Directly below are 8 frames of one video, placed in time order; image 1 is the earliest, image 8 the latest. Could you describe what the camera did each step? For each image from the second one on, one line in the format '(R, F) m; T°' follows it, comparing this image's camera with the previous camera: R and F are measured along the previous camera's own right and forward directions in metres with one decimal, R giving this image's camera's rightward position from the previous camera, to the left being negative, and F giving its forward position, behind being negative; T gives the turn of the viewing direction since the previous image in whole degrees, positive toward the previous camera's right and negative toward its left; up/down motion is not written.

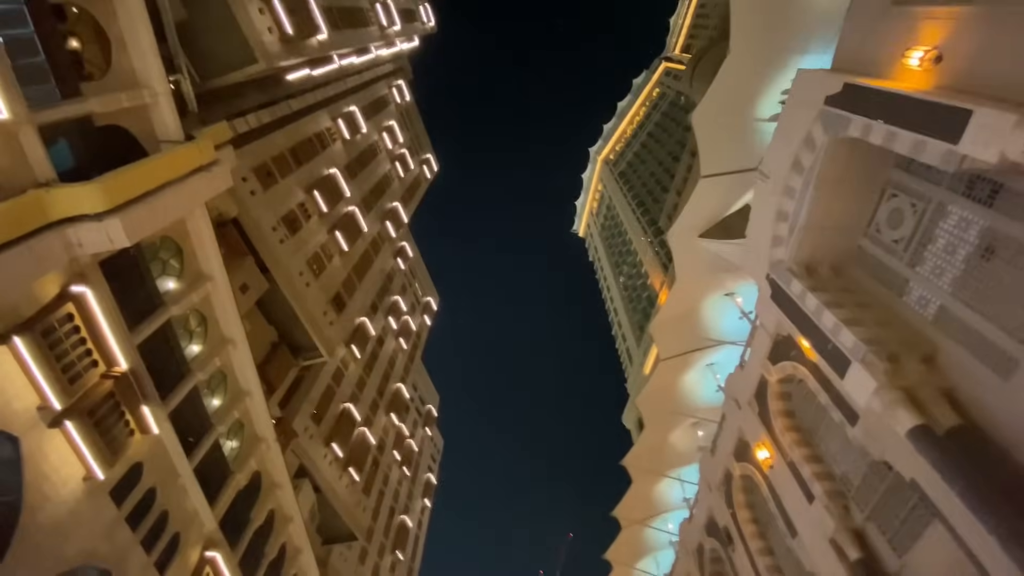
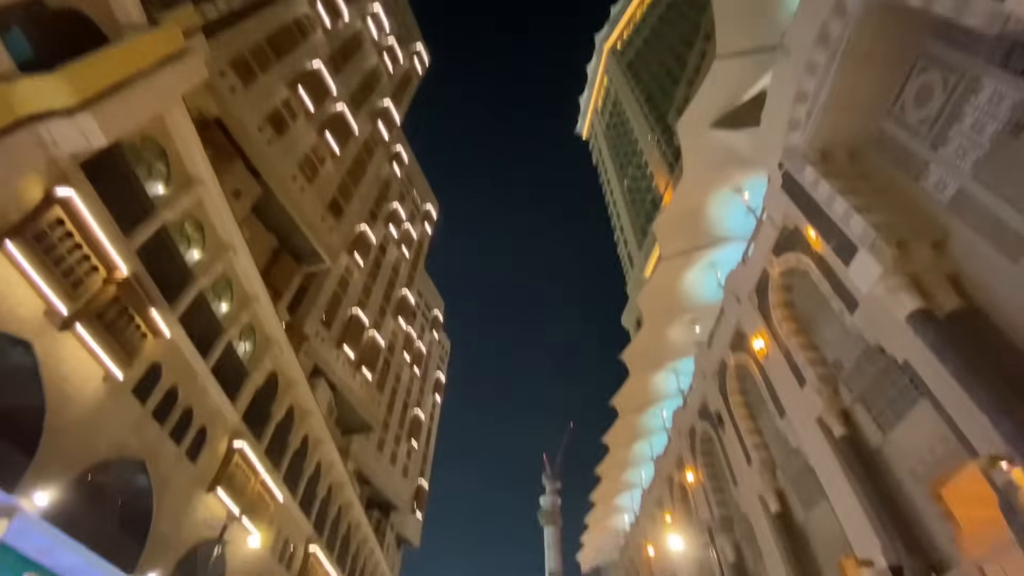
(-0.4, -0.2) m; +1°
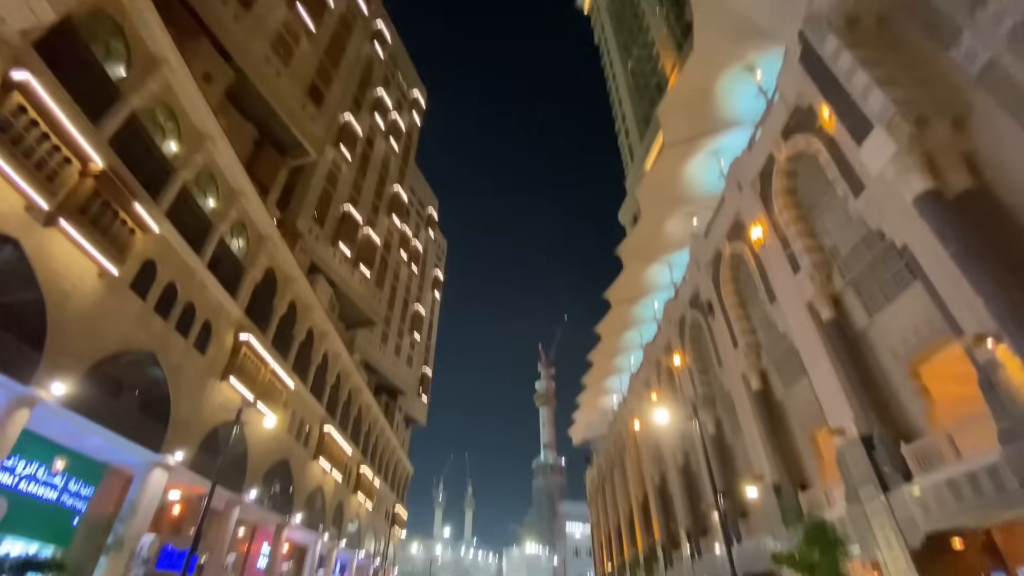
(-0.4, 0.0) m; +2°
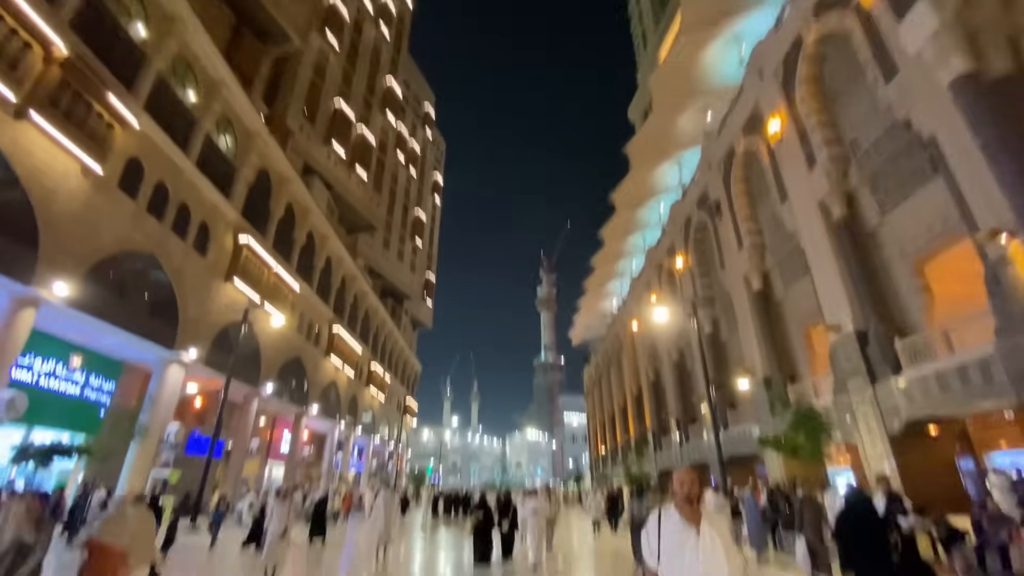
(-0.3, +0.3) m; +1°
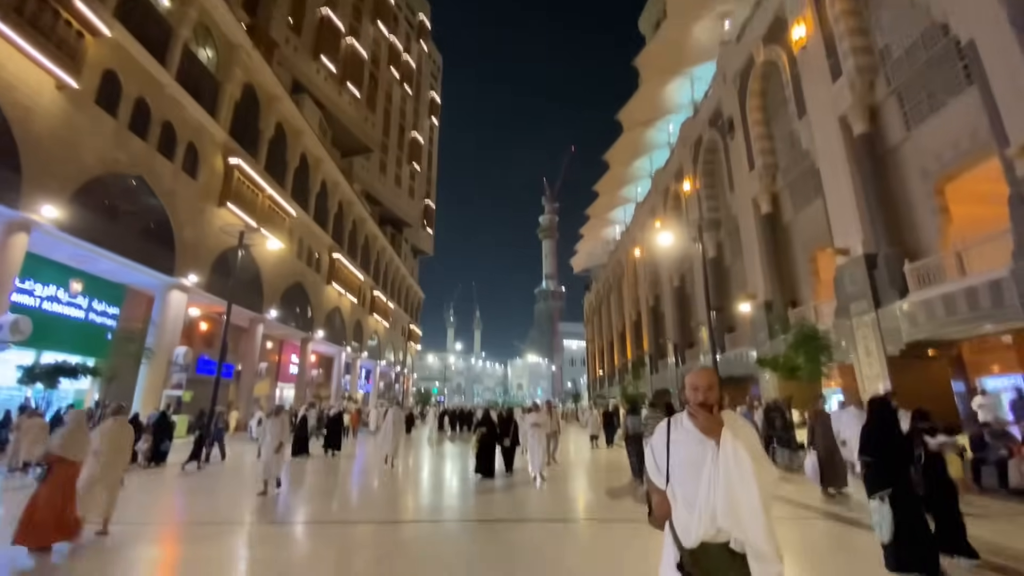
(-0.1, +0.4) m; 0°
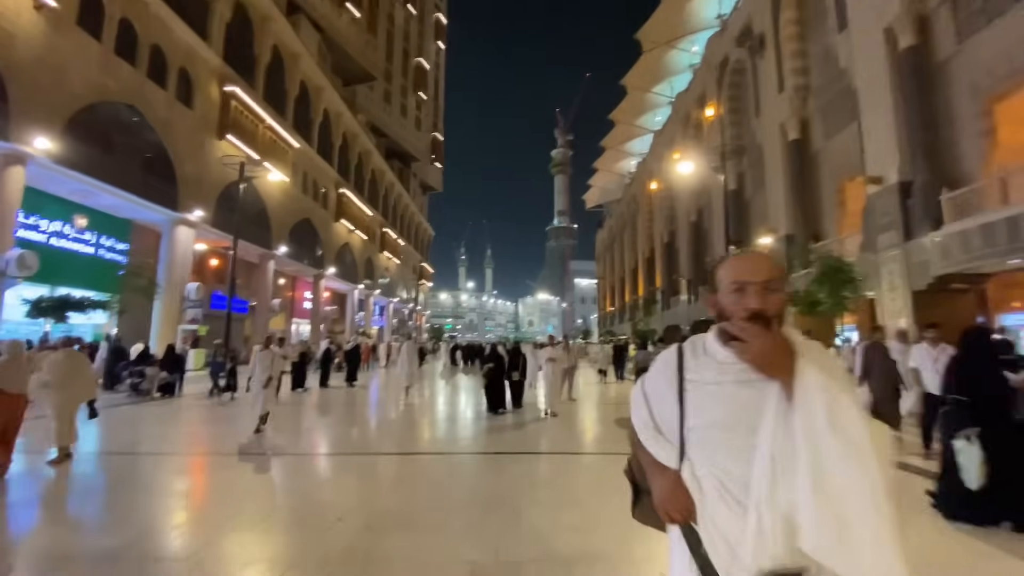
(0.0, +0.6) m; -1°
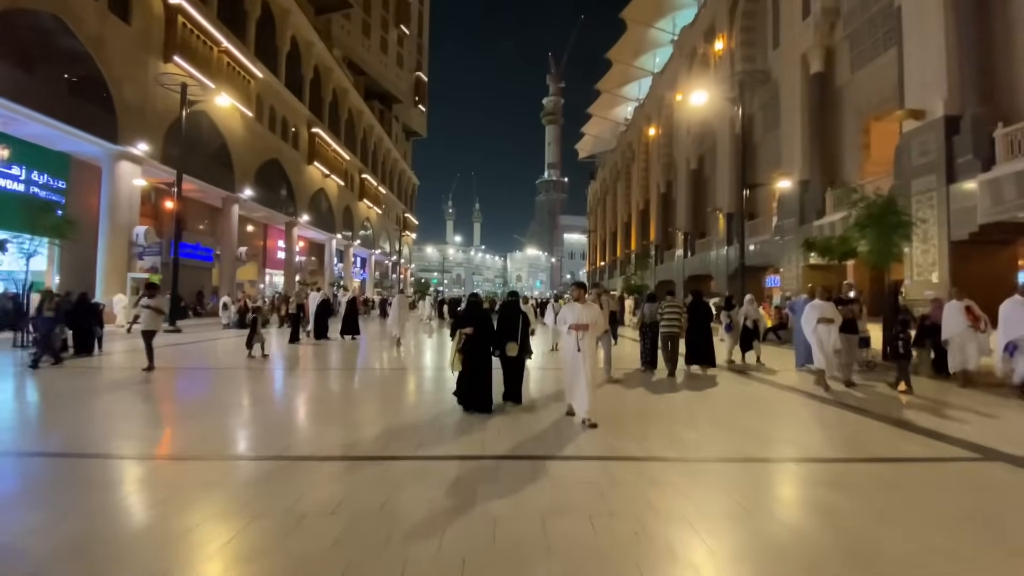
(+0.2, +2.1) m; +1°
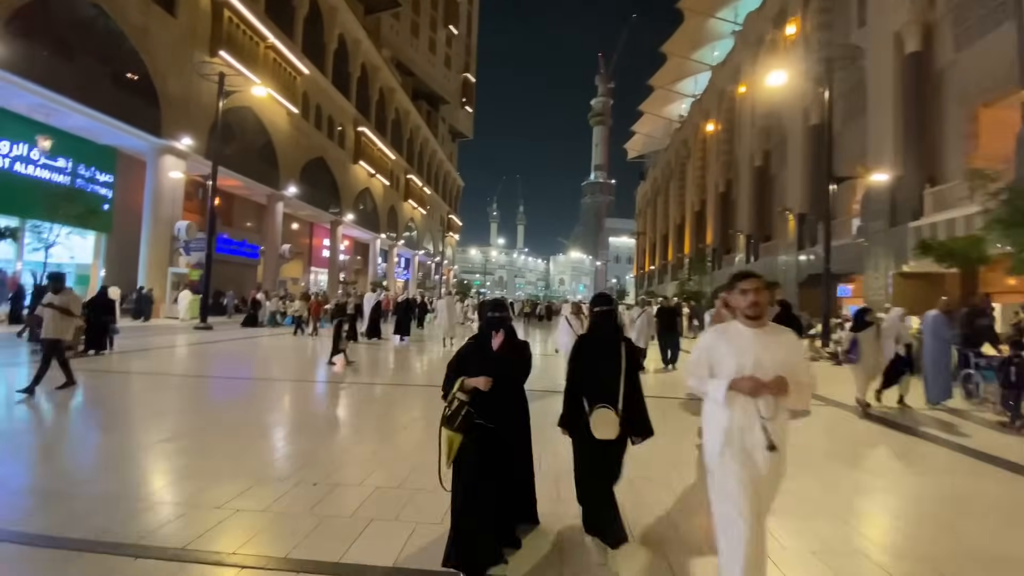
(-0.3, +1.4) m; -4°
